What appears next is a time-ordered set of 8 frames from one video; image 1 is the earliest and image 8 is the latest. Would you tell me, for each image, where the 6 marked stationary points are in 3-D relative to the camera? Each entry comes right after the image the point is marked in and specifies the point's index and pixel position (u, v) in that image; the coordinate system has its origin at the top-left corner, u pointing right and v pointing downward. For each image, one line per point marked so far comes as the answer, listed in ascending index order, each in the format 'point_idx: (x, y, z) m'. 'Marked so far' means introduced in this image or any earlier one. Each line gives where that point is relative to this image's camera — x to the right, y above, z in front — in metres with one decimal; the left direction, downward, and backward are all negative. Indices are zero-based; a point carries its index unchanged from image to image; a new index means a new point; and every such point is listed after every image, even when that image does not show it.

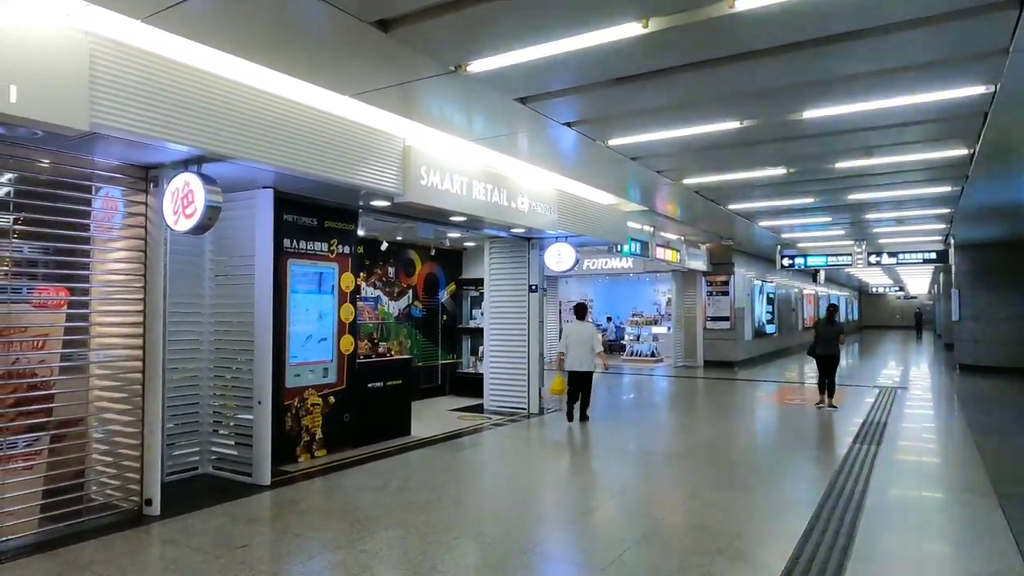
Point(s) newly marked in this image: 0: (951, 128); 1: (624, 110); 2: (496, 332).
0: (+3.6, +1.3, +5.4) m
1: (+0.8, +1.4, +5.0) m
2: (-0.2, -0.6, +8.9) m
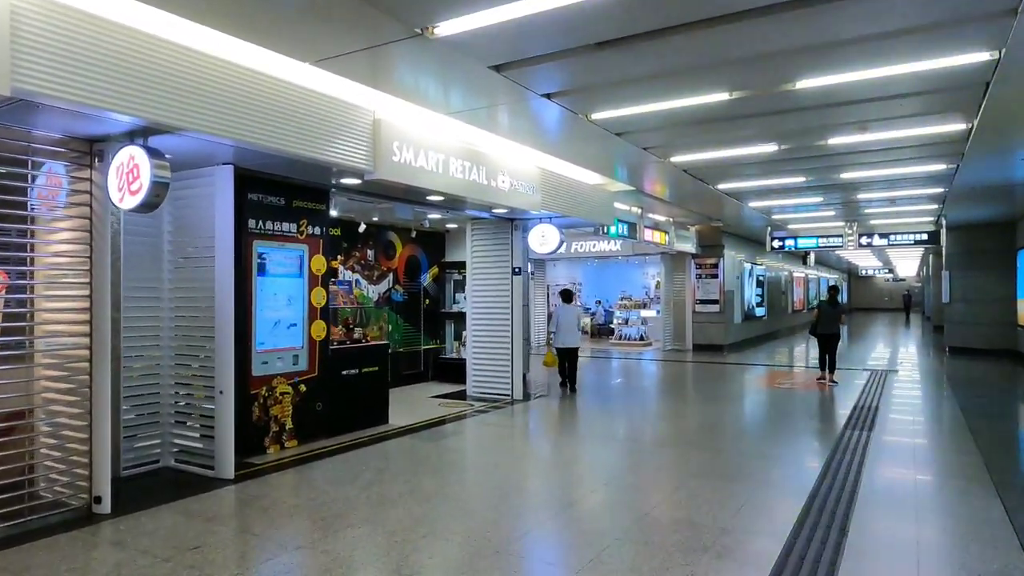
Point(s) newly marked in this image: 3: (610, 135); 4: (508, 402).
0: (+3.4, +1.5, +5.1) m
1: (+0.7, +1.5, +4.7) m
2: (-0.4, -0.4, +8.6) m
3: (+0.9, +1.5, +6.4) m
4: (-0.1, -1.4, +8.3) m
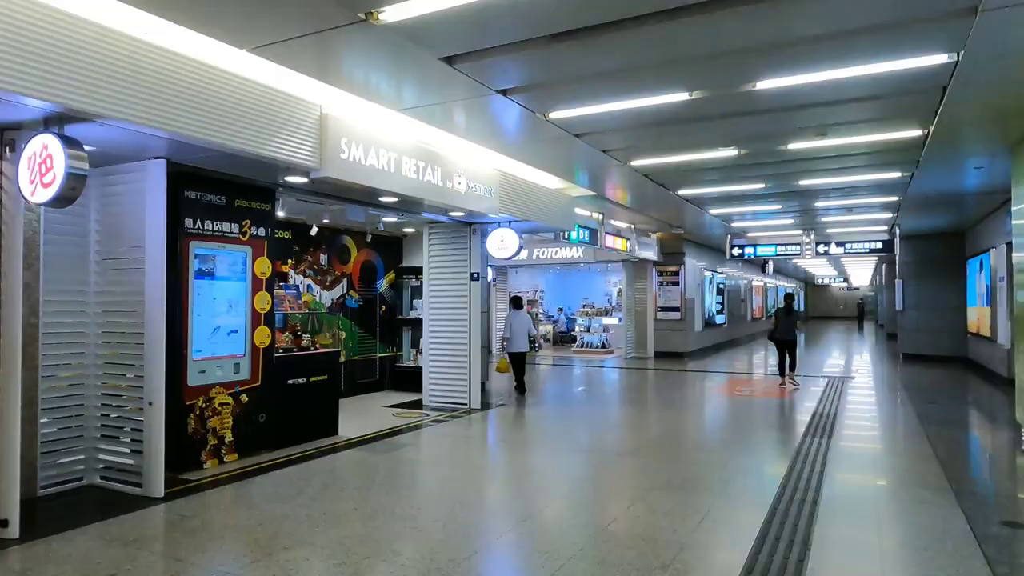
0: (+3.1, +1.4, +5.1) m
1: (+0.4, +1.5, +4.6) m
2: (-1.0, -0.5, +8.4) m
3: (+0.5, +1.4, +6.2) m
4: (-0.6, -1.5, +8.0) m
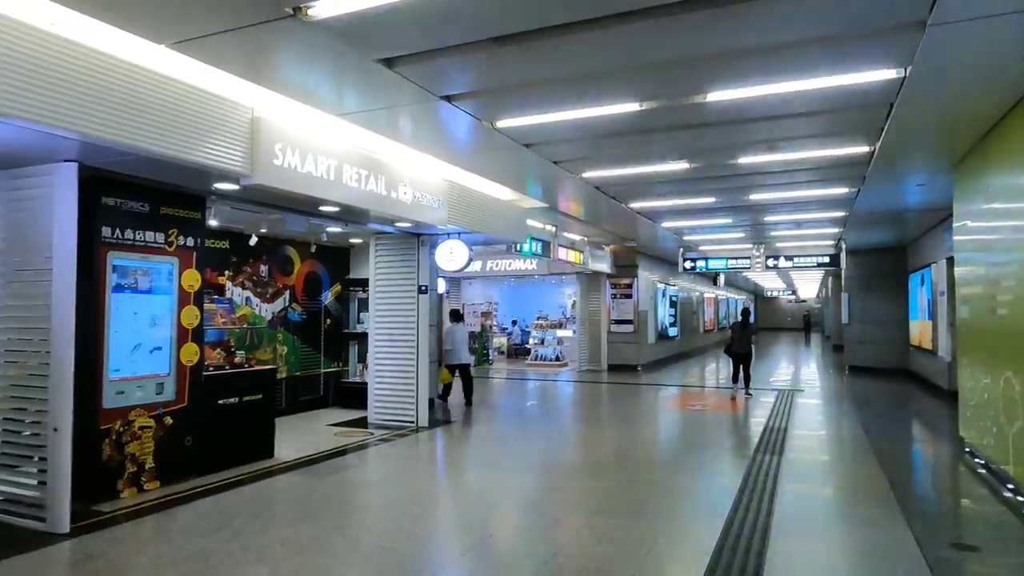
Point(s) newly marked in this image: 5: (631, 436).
0: (+2.6, +1.3, +5.1) m
1: (0.0, +1.4, +4.4) m
2: (-1.6, -0.6, +8.0) m
3: (+0.1, +1.3, +6.0) m
4: (-1.2, -1.7, +7.8) m
5: (+1.7, -2.1, +9.3) m
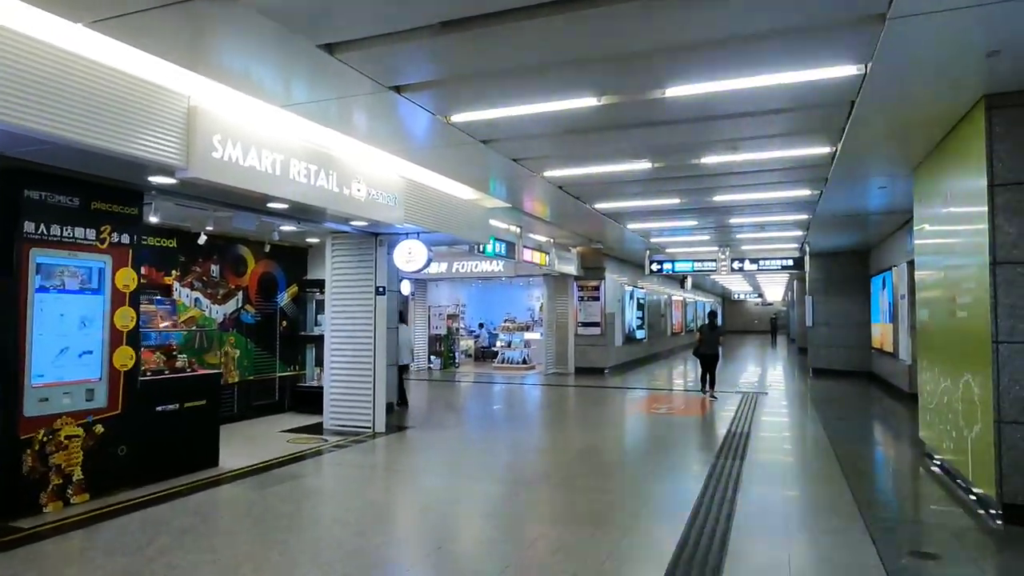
0: (+2.3, +1.3, +5.0) m
1: (-0.3, +1.4, +4.2) m
2: (-2.1, -0.6, +7.8) m
3: (-0.3, +1.3, +5.8) m
4: (-1.6, -1.7, +7.5) m
5: (+1.2, -2.1, +9.2) m
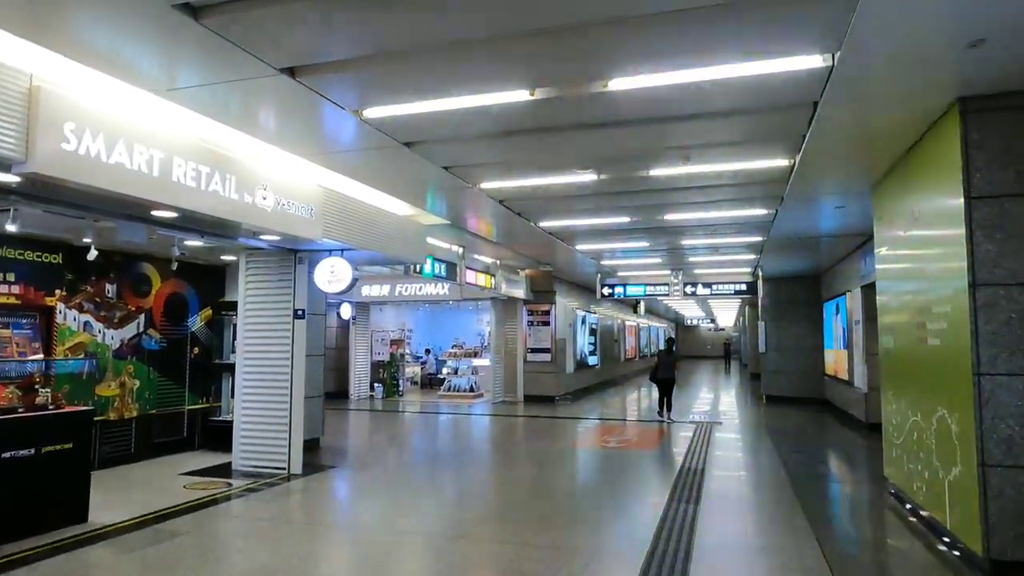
0: (+1.8, +1.1, +4.5) m
1: (-0.8, +1.2, +3.5) m
2: (-2.7, -0.9, +6.9) m
3: (-0.9, +1.1, +5.2) m
4: (-2.3, -1.9, +6.6) m
5: (+0.4, -2.4, +8.5) m
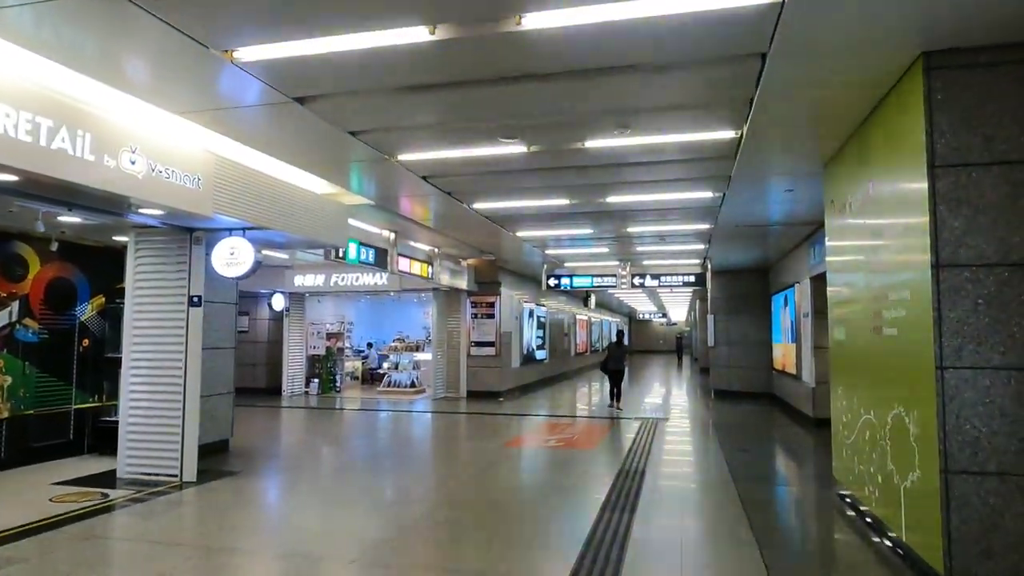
0: (+1.3, +1.2, +4.0) m
1: (-1.2, +1.4, +2.8) m
2: (-3.4, -0.7, +6.1) m
3: (-1.5, +1.2, +4.5) m
4: (-3.0, -1.8, +5.9) m
5: (-0.5, -2.3, +7.9) m
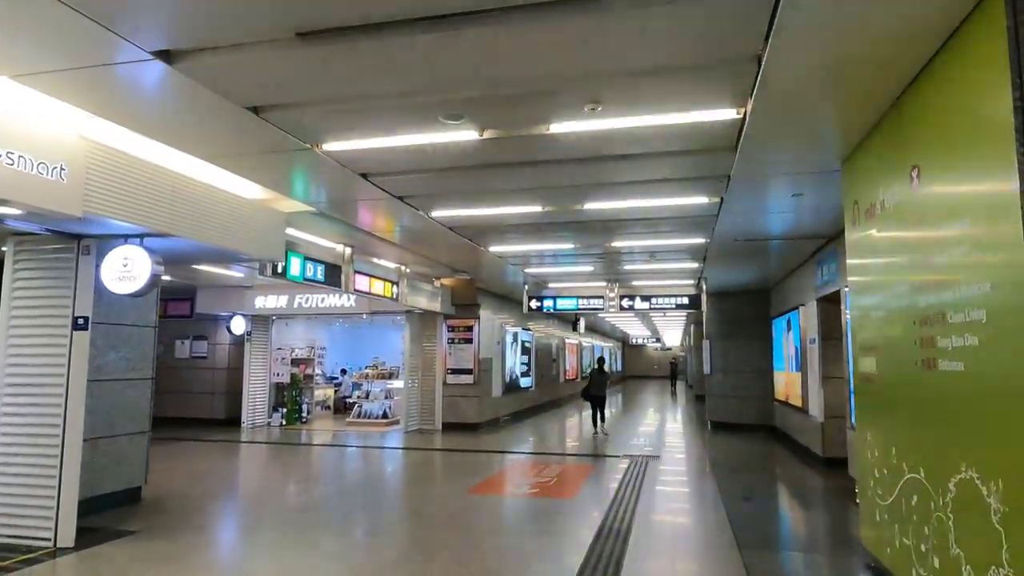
0: (+0.9, +1.1, +3.0) m
1: (-1.5, +1.3, +1.8) m
2: (-3.8, -0.9, +5.0) m
3: (-1.8, +1.1, +3.5) m
4: (-3.3, -1.9, +4.7) m
5: (-0.8, -2.5, +6.8) m
